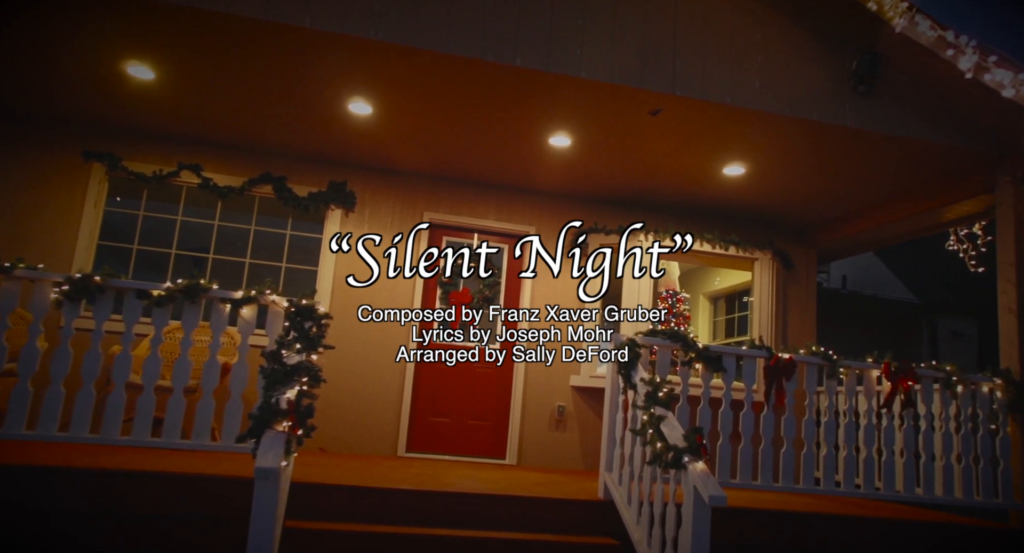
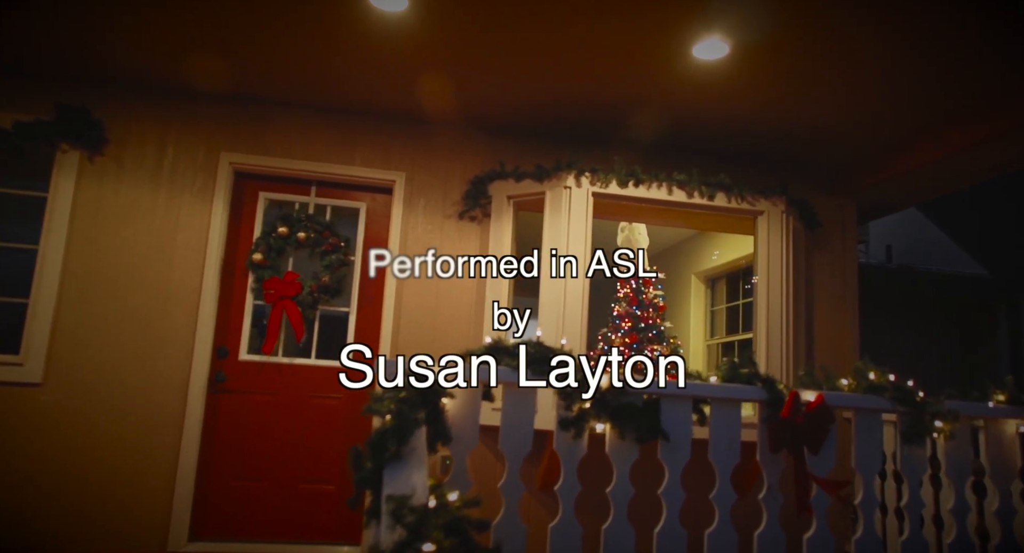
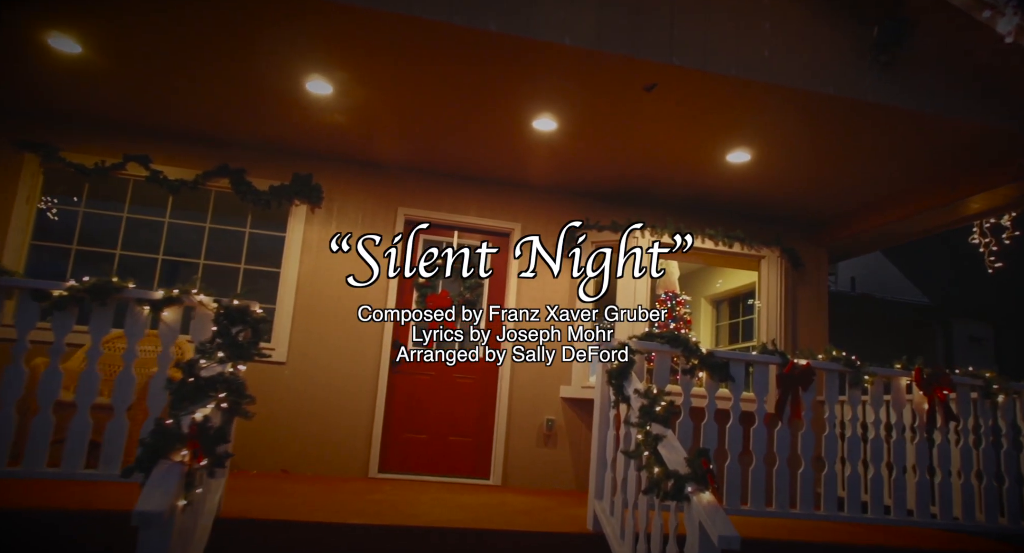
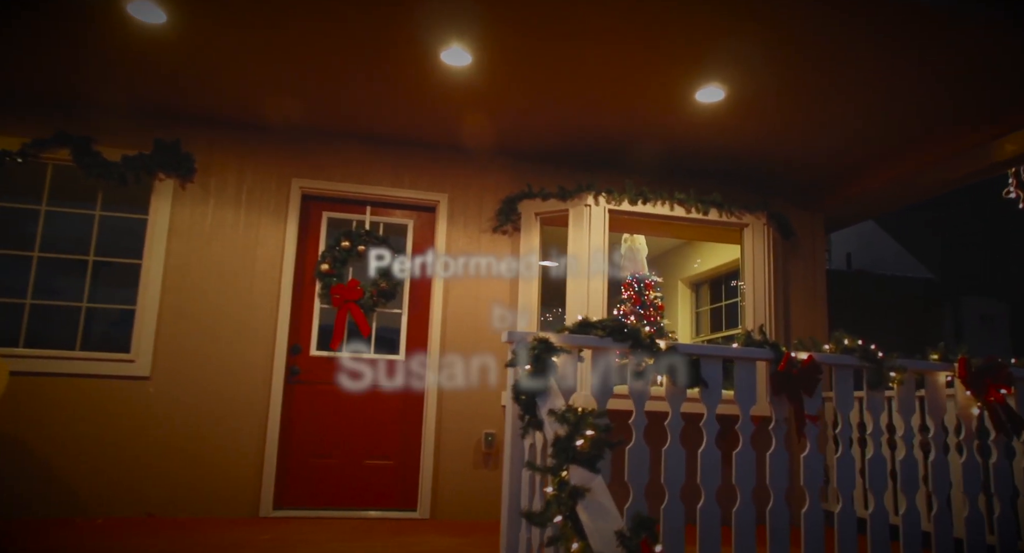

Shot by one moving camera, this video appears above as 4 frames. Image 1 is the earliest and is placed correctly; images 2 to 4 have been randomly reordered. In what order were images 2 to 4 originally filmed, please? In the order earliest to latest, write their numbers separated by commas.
3, 4, 2
